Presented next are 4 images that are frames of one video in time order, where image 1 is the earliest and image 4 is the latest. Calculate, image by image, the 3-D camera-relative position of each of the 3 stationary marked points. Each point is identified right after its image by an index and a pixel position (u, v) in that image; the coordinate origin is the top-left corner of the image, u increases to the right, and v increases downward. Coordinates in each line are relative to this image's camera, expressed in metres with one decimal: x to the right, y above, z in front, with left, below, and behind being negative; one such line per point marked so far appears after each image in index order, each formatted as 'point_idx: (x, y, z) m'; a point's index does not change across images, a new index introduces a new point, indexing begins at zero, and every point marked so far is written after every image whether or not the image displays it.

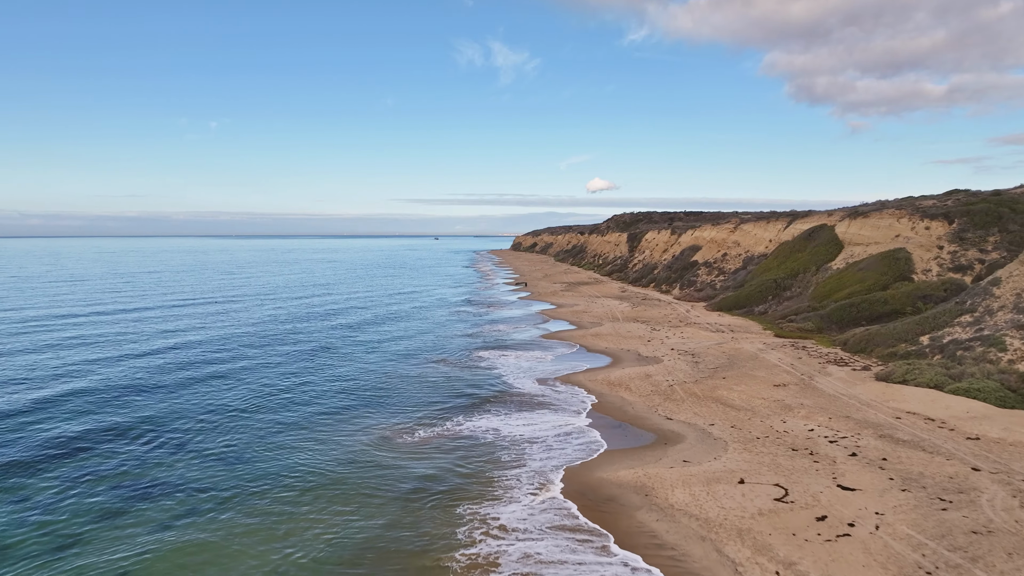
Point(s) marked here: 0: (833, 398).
0: (+4.9, -1.7, +15.6) m
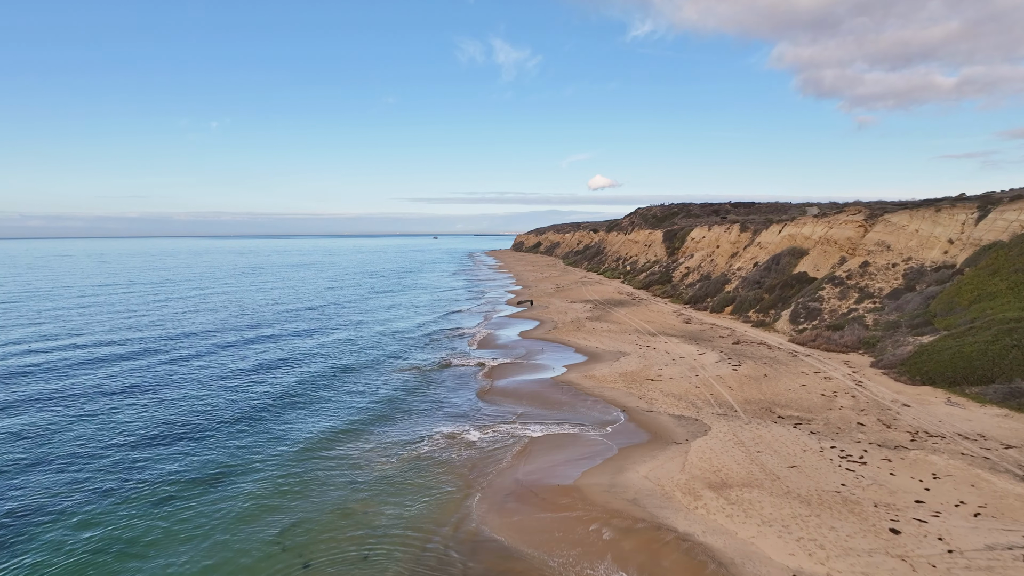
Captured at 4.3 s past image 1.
0: (+4.9, -2.6, -0.9) m
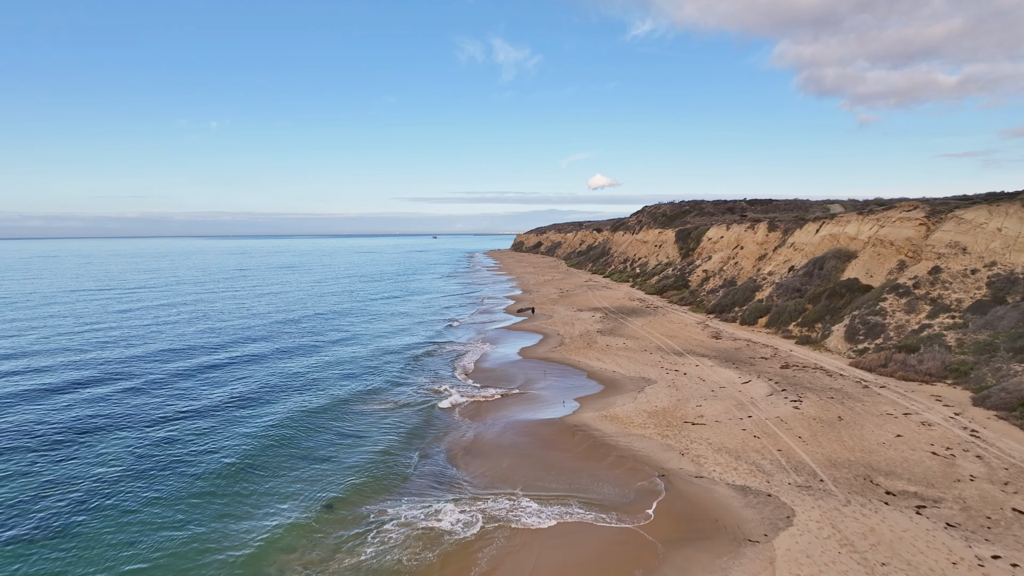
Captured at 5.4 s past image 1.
0: (+4.9, -2.8, -5.1) m
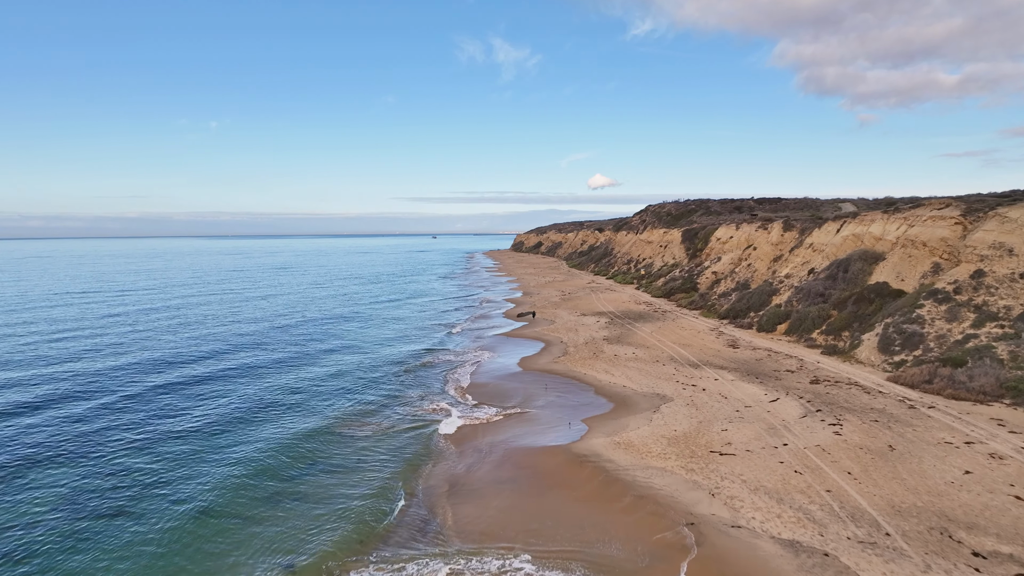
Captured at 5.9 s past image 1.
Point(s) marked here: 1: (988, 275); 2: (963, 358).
0: (+4.9, -2.9, -7.1) m
1: (+8.9, +0.3, +18.9) m
2: (+7.4, -1.1, +16.6) m
